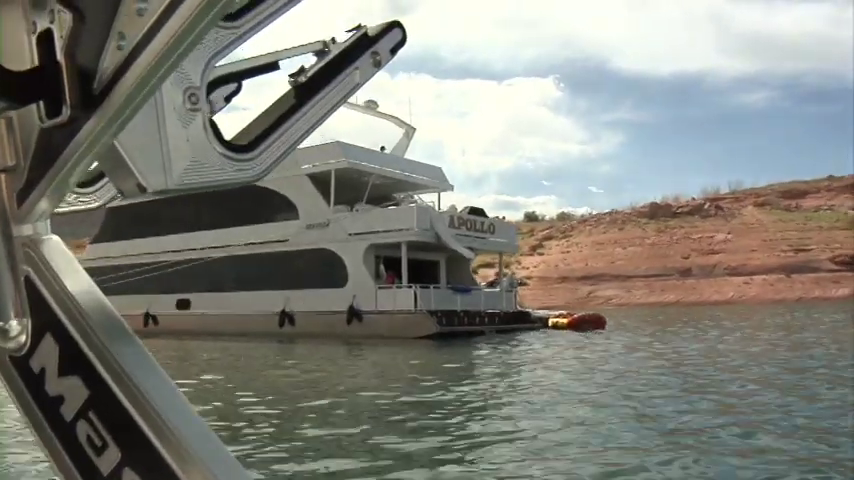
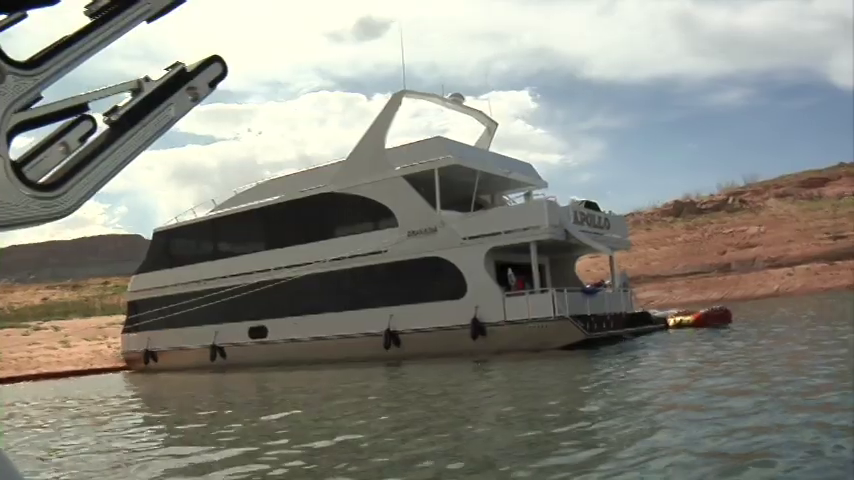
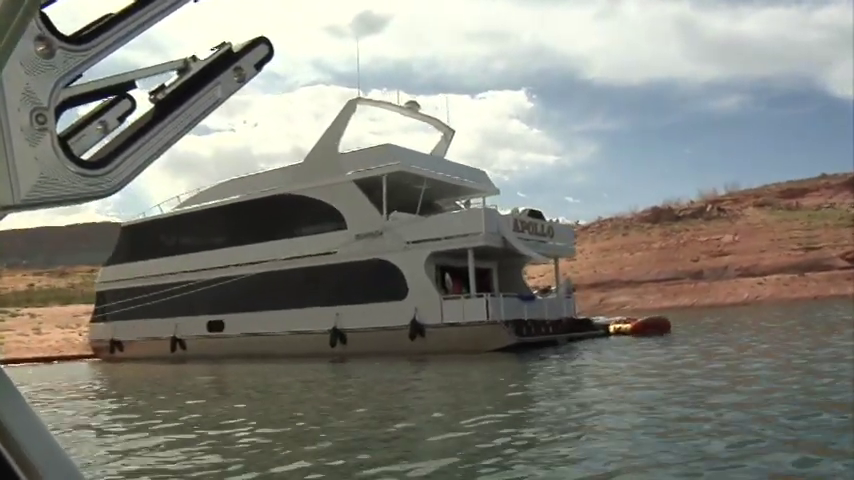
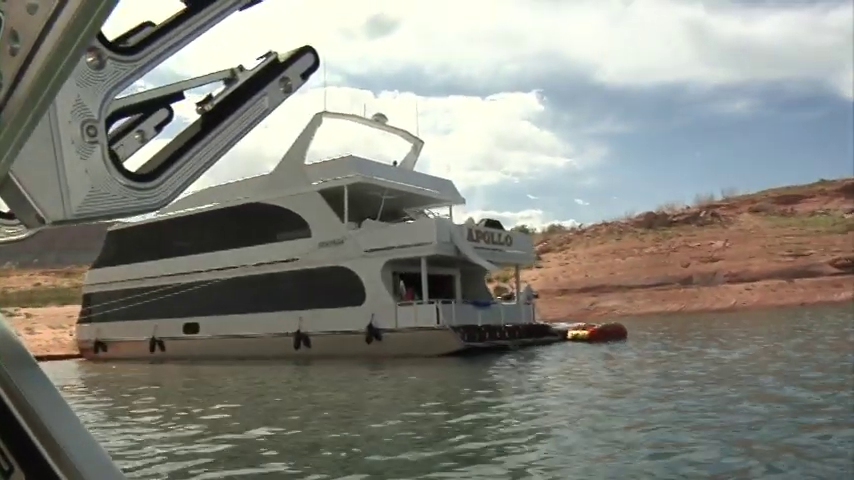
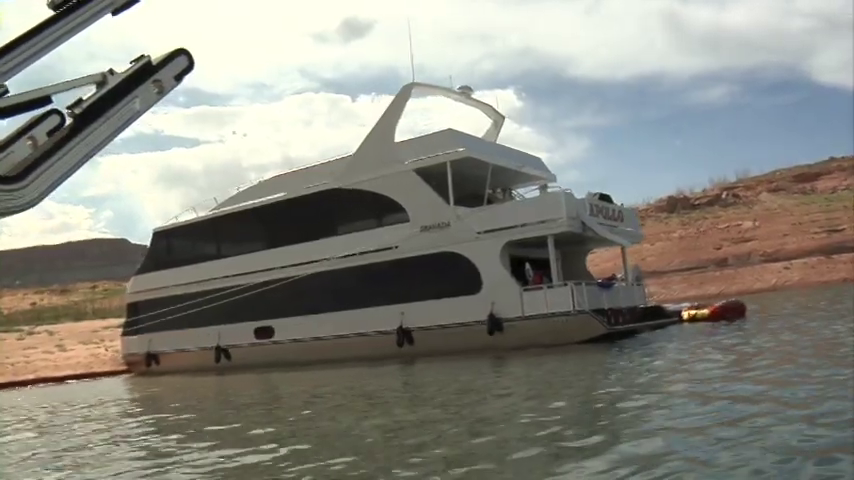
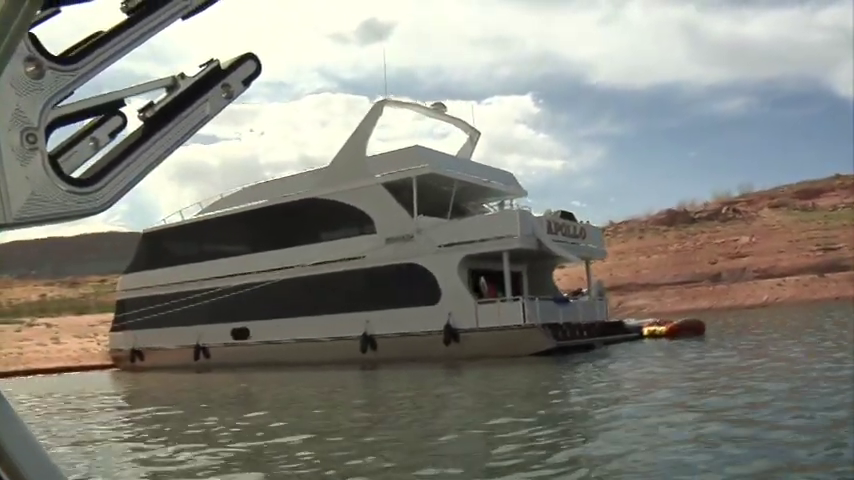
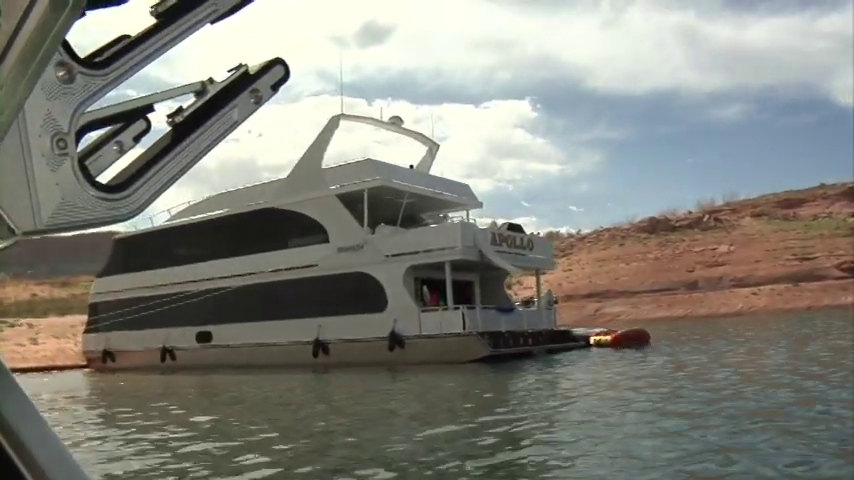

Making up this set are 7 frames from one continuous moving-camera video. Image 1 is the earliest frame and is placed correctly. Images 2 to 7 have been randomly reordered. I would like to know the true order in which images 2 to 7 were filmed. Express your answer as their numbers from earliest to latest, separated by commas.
4, 7, 3, 6, 2, 5
